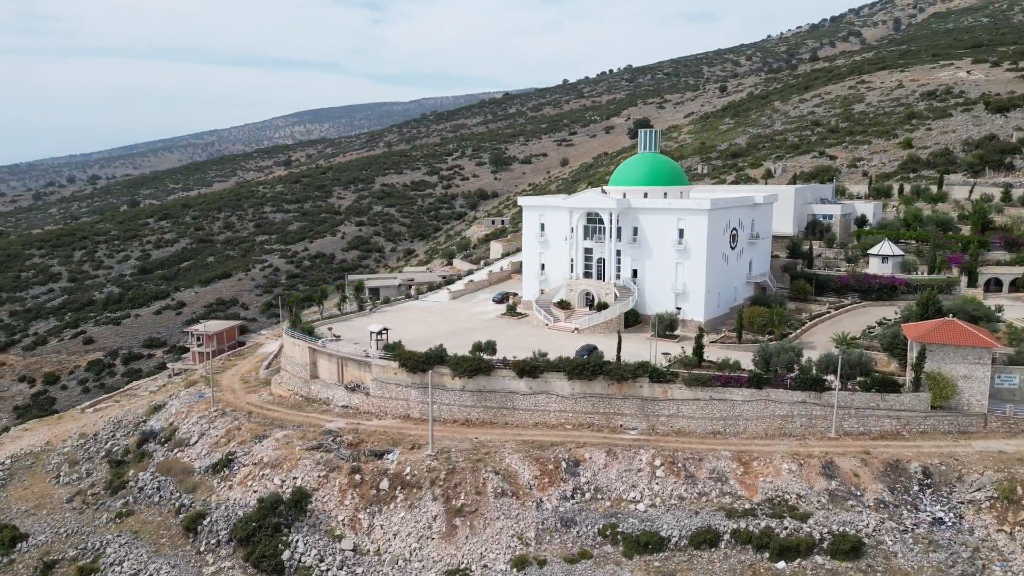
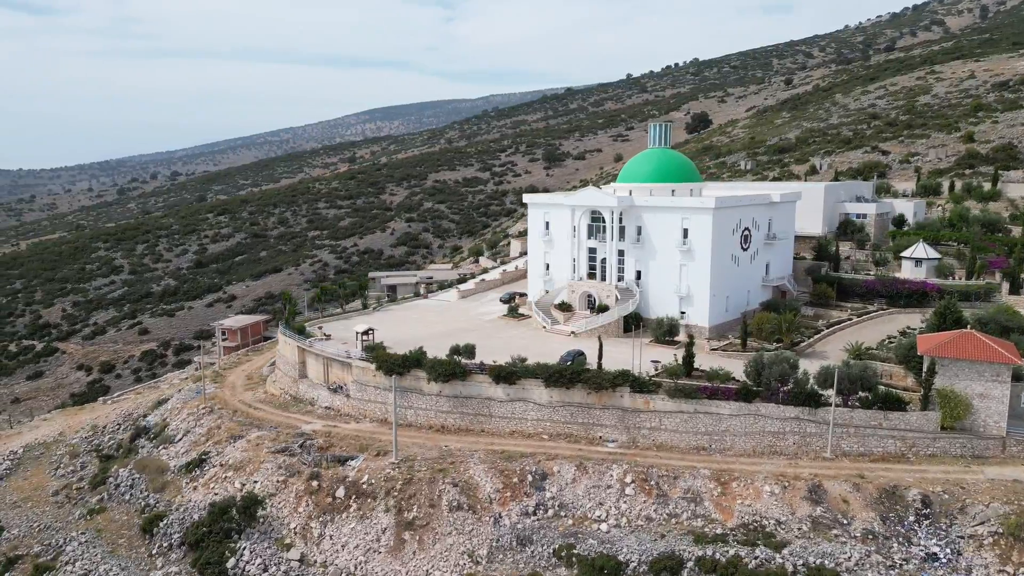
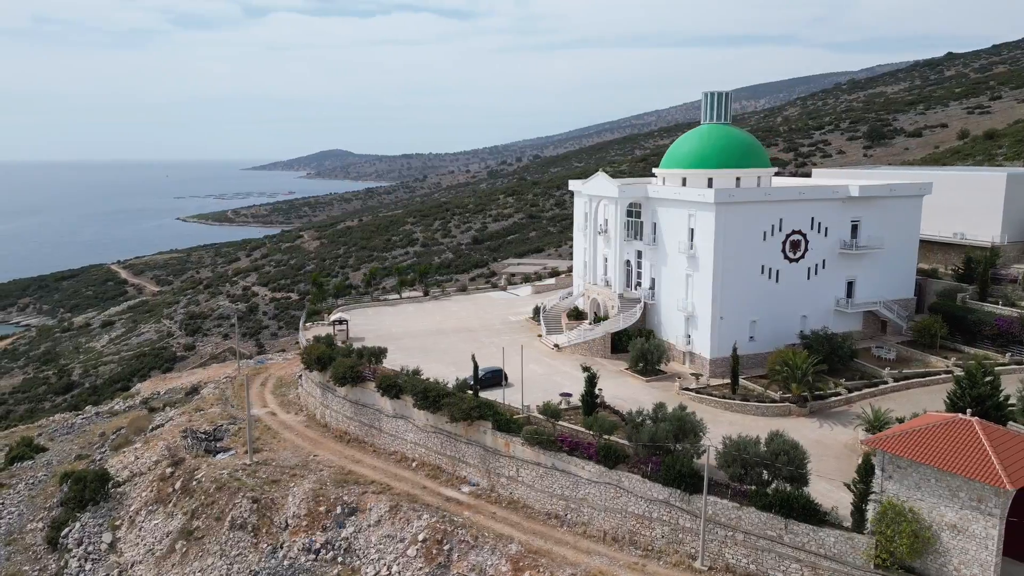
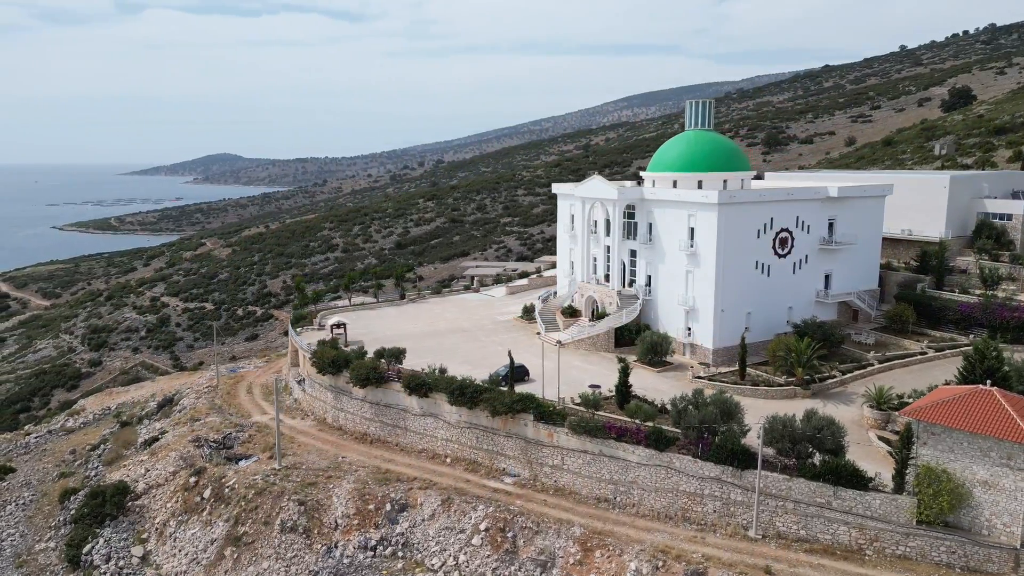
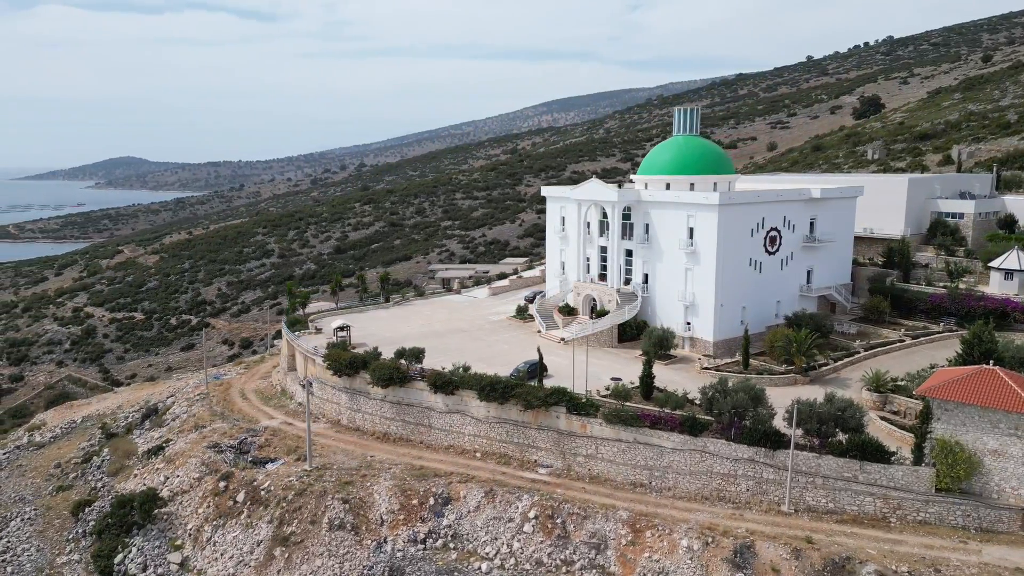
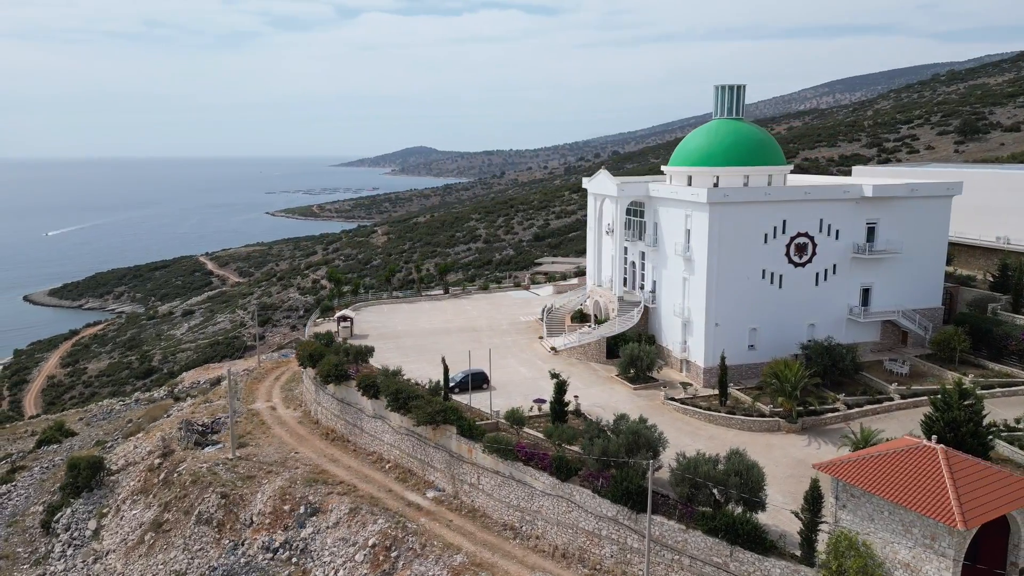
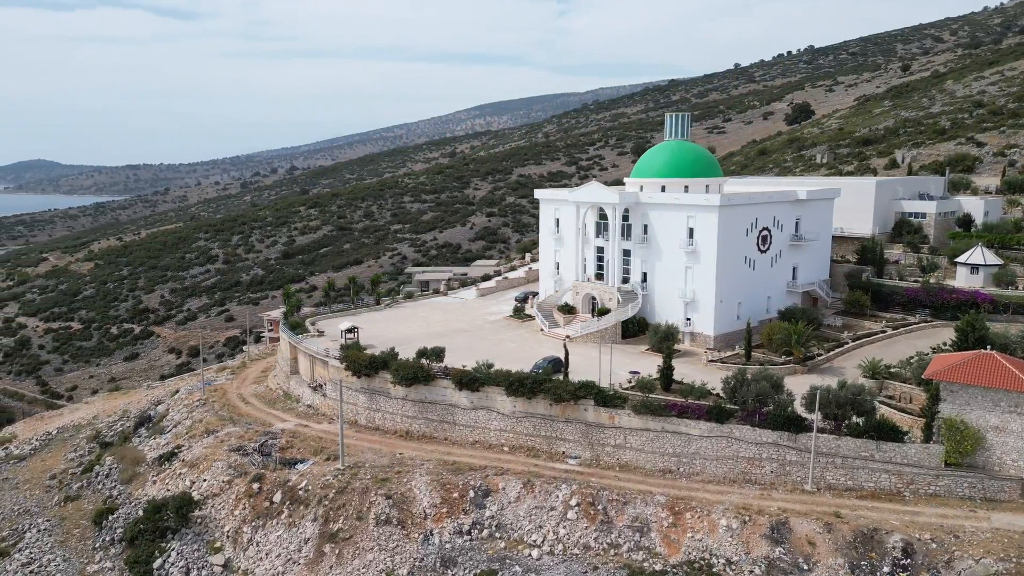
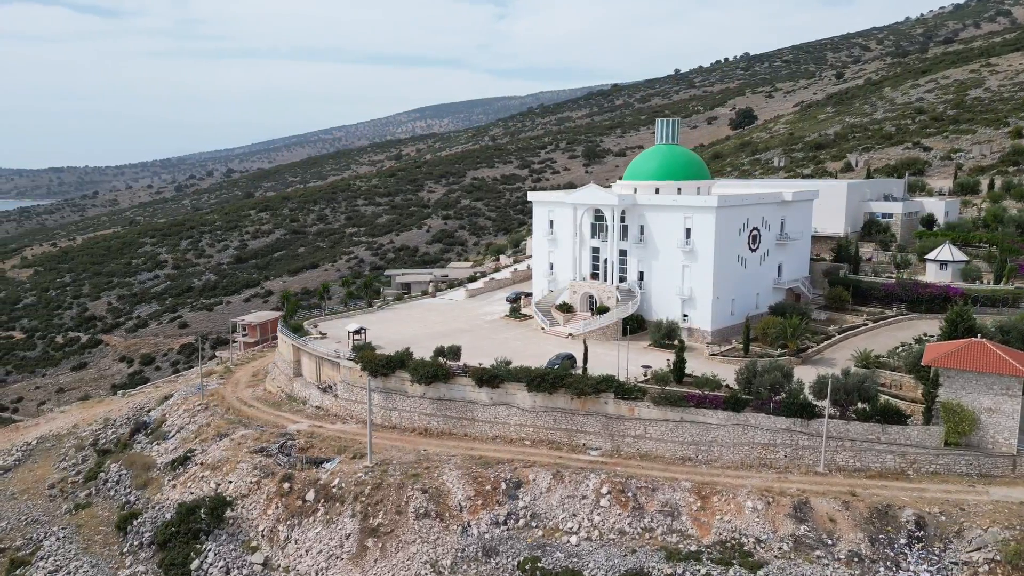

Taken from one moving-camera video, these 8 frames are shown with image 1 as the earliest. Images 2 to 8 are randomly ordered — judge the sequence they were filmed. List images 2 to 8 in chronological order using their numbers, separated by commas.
2, 8, 7, 5, 4, 3, 6
